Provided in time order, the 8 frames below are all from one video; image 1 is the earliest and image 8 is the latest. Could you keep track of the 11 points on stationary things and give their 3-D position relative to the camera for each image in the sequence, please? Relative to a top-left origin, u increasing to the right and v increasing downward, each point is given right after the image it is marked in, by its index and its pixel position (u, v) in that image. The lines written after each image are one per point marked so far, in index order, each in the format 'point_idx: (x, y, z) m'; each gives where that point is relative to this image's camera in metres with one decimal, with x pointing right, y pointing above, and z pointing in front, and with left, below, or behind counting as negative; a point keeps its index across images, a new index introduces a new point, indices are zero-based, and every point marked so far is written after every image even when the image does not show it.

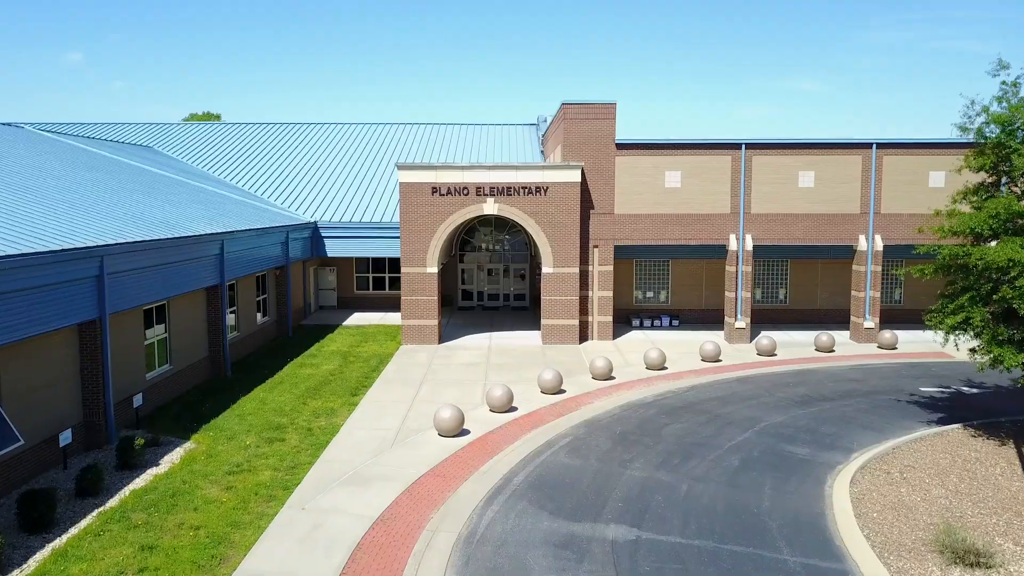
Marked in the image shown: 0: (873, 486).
0: (+4.8, -2.6, +13.3) m
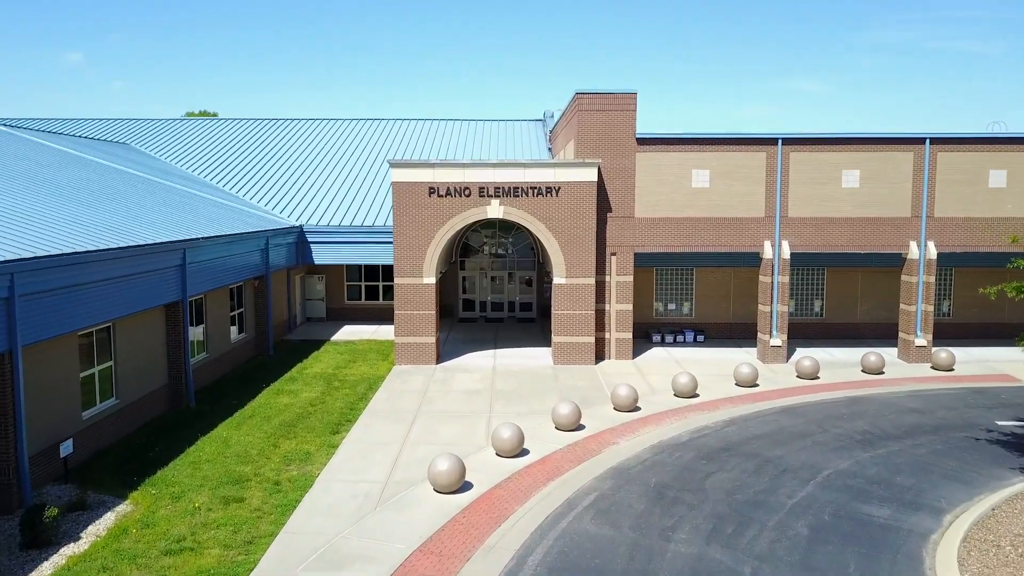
0: (+4.9, -2.9, +10.5) m
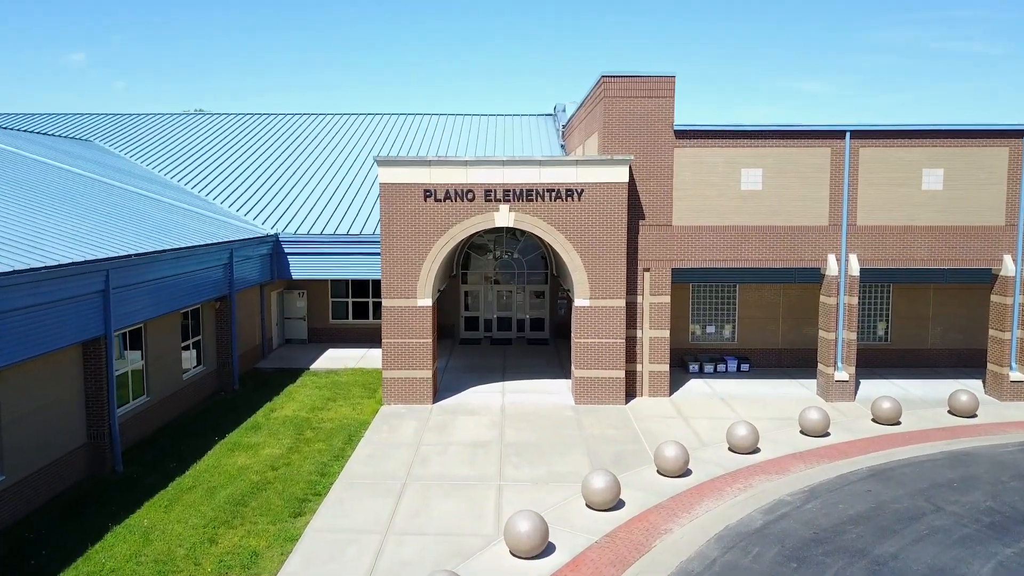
0: (+5.1, -3.3, +6.6) m
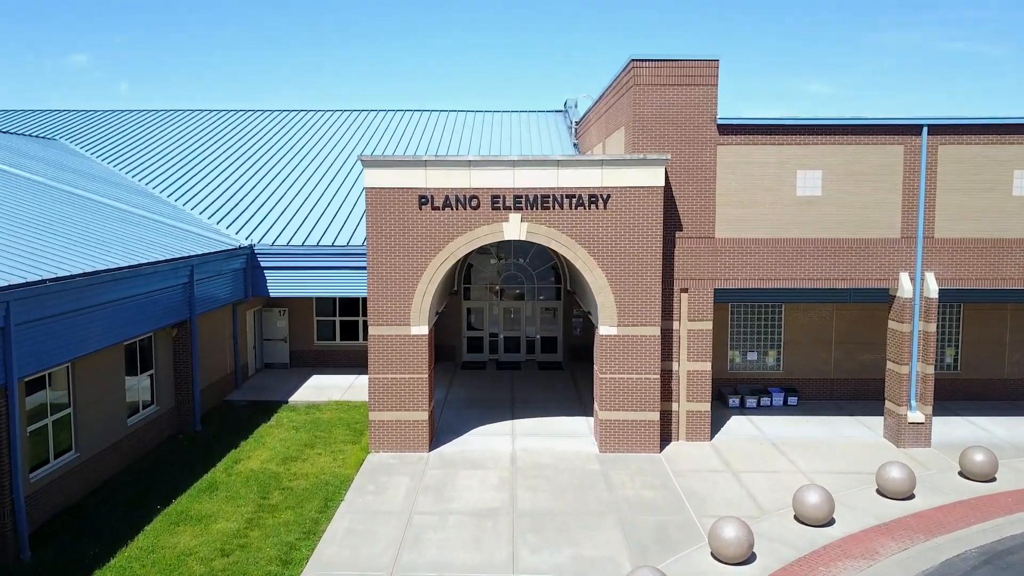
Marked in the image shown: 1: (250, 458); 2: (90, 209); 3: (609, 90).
0: (+5.3, -3.7, +3.6) m
1: (-3.9, -2.5, +15.0) m
2: (-7.7, +1.3, +18.4) m
3: (+1.9, +3.7, +19.0) m
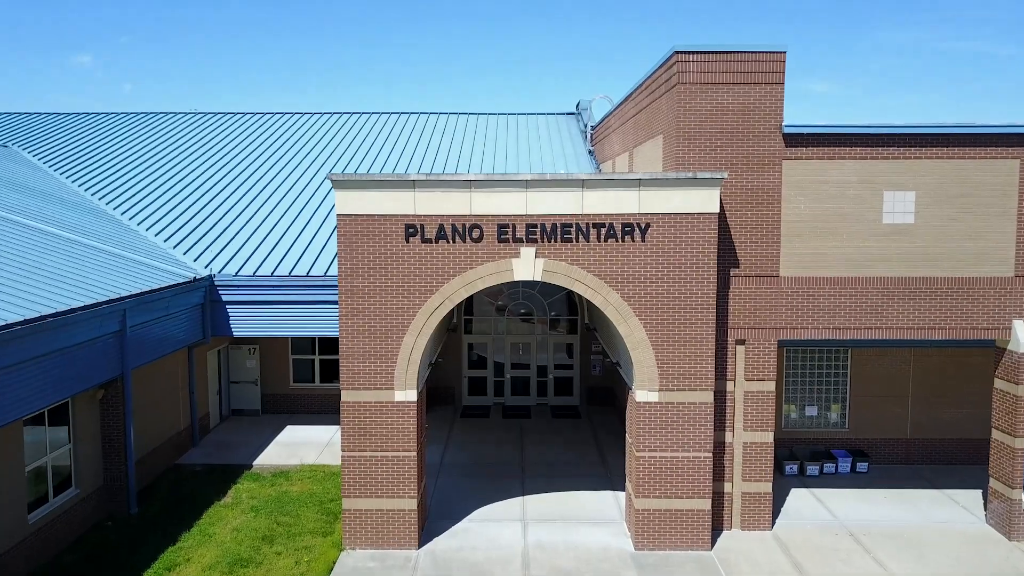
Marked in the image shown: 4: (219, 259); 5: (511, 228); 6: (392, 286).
0: (+5.4, -4.3, +0.3) m
1: (-3.8, -3.2, +11.8) m
2: (-7.5, +0.7, +15.1) m
3: (+2.0, +3.1, +15.8) m
4: (-5.1, +0.5, +17.7) m
5: (0.0, +0.7, +11.9) m
6: (-1.4, 0.0, +12.1) m
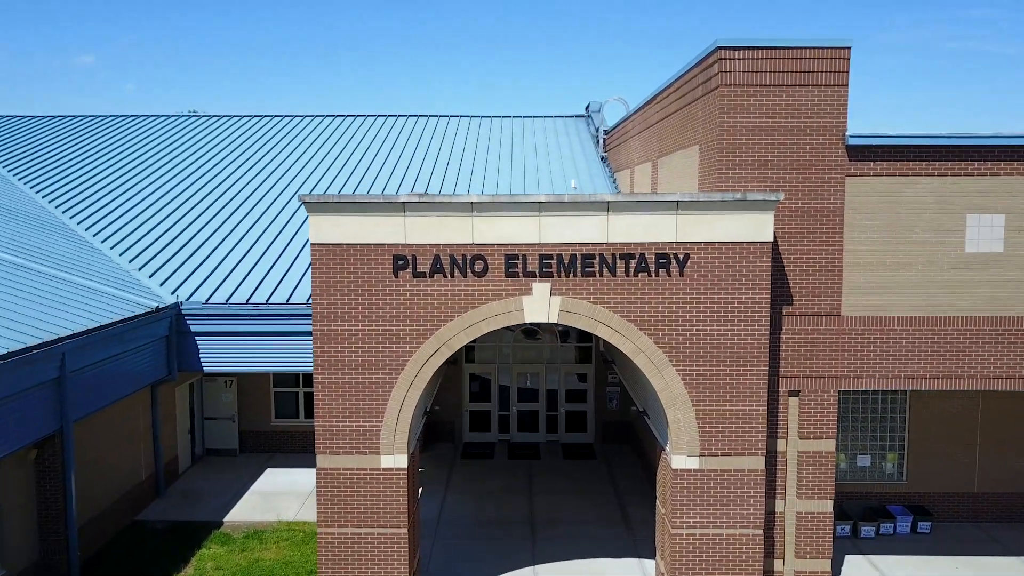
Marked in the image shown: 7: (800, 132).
0: (+5.5, -4.8, -1.8) m
1: (-3.7, -3.6, +9.7) m
2: (-7.4, +0.3, +13.1) m
3: (+2.1, +2.6, +13.7) m
4: (-5.0, +0.1, +15.6) m
5: (+0.1, +0.3, +9.9) m
6: (-1.3, -0.4, +10.0) m
7: (+3.0, +1.6, +10.3) m
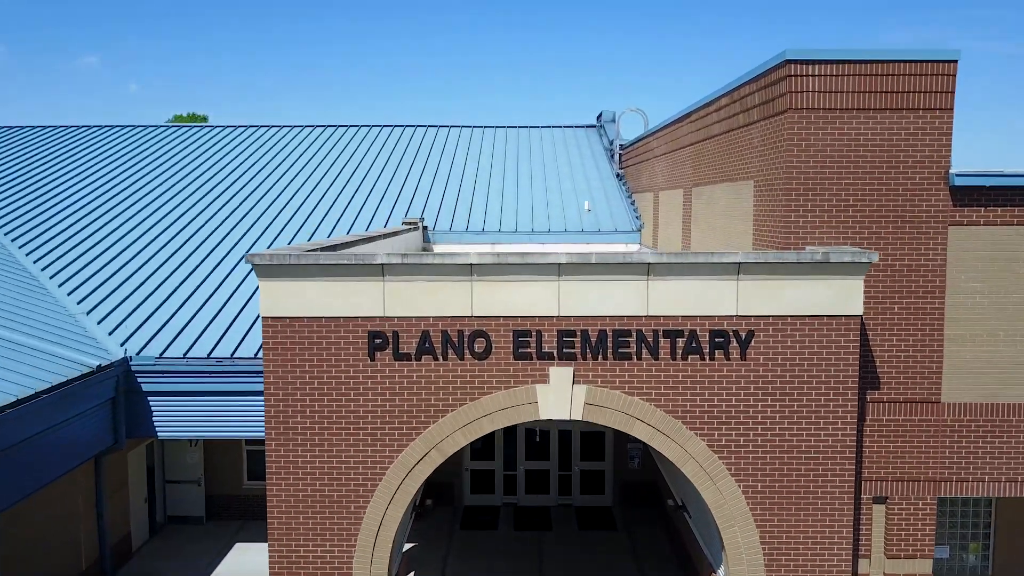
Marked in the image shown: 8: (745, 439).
0: (+5.5, -5.4, -4.1) m
1: (-3.6, -4.2, +7.5) m
2: (-7.3, -0.4, +10.9) m
3: (+2.2, +2.0, +11.4) m
4: (-4.9, -0.6, +13.4) m
5: (+0.2, -0.4, +7.6) m
6: (-1.3, -1.1, +7.8) m
7: (+3.1, +1.0, +8.1) m
8: (+1.8, -1.1, +7.7) m
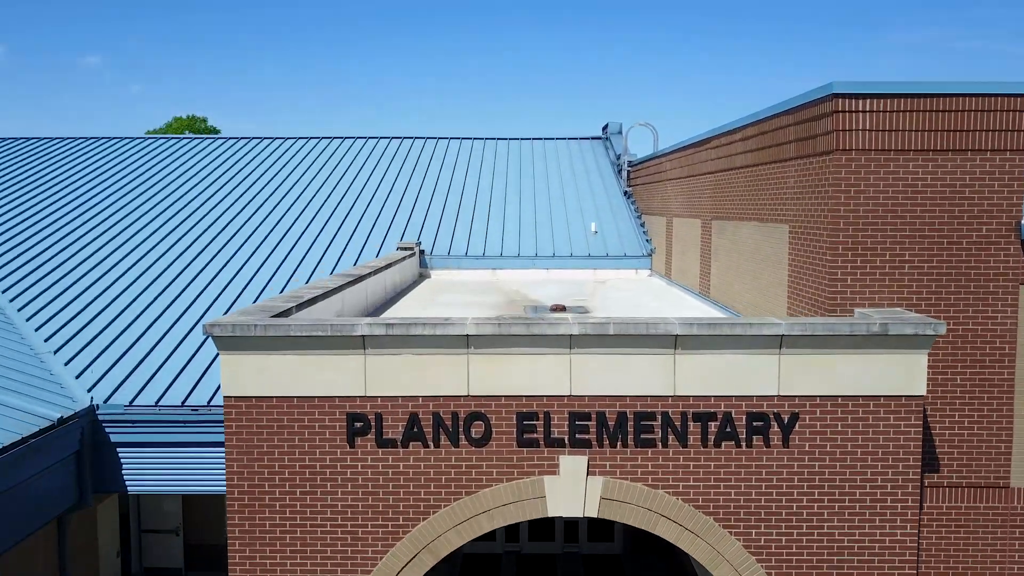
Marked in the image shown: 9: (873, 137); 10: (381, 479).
0: (+5.5, -5.9, -5.2) m
1: (-3.6, -4.7, +6.4) m
2: (-7.3, -0.9, +9.8) m
3: (+2.2, +1.5, +10.3) m
4: (-4.9, -1.0, +12.3) m
5: (+0.2, -0.8, +6.5) m
6: (-1.2, -1.5, +6.7) m
7: (+3.1, +0.5, +7.0) m
8: (+1.8, -1.6, +6.6) m
9: (+2.5, +1.0, +6.9) m
10: (-0.9, -1.2, +6.6) m
